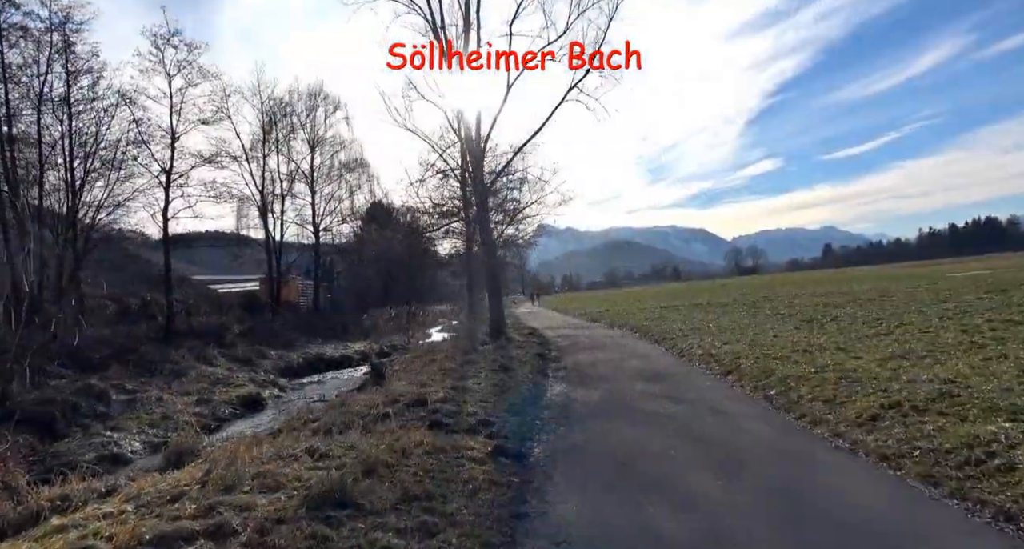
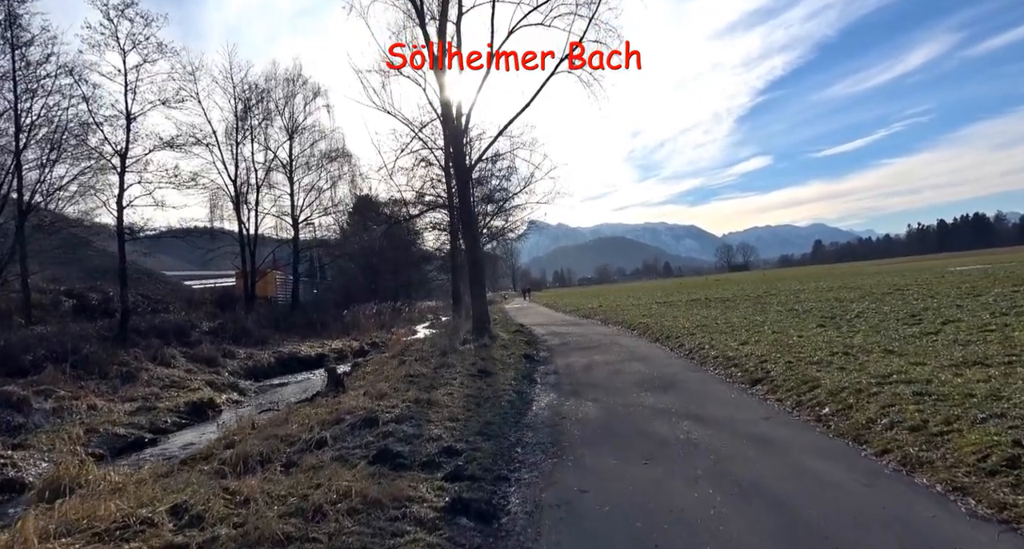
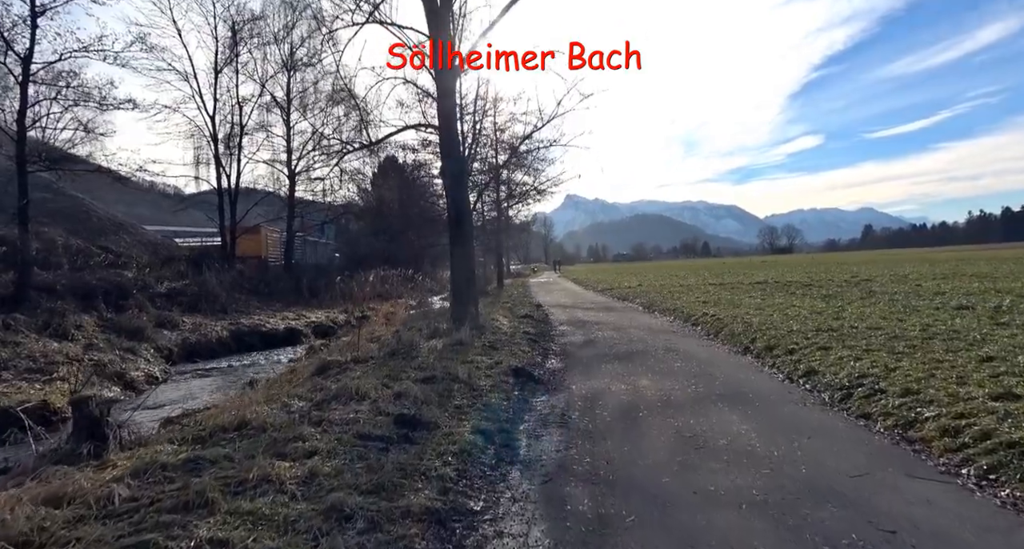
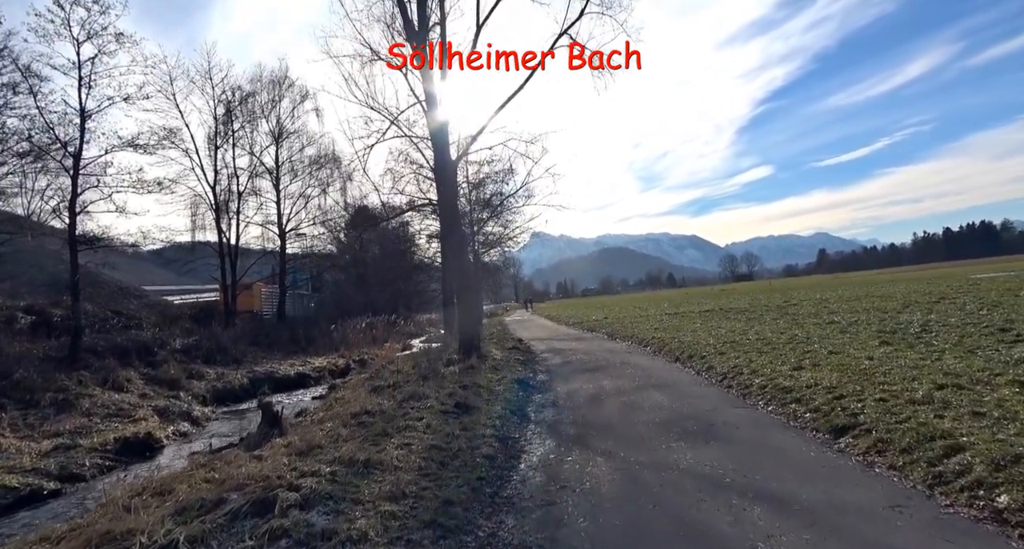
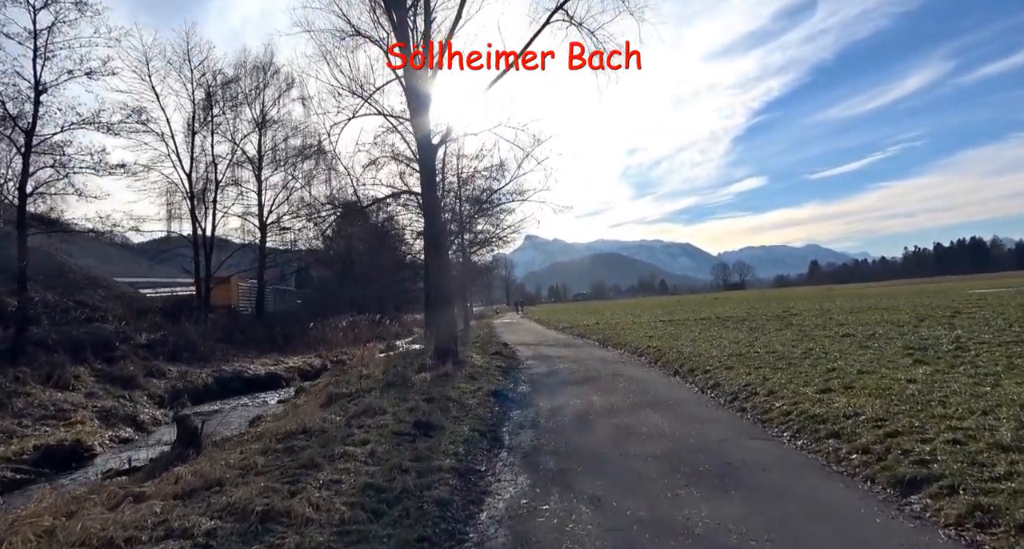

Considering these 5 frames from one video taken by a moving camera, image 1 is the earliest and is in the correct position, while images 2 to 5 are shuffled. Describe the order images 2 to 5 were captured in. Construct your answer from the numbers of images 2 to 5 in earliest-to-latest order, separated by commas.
2, 4, 5, 3
